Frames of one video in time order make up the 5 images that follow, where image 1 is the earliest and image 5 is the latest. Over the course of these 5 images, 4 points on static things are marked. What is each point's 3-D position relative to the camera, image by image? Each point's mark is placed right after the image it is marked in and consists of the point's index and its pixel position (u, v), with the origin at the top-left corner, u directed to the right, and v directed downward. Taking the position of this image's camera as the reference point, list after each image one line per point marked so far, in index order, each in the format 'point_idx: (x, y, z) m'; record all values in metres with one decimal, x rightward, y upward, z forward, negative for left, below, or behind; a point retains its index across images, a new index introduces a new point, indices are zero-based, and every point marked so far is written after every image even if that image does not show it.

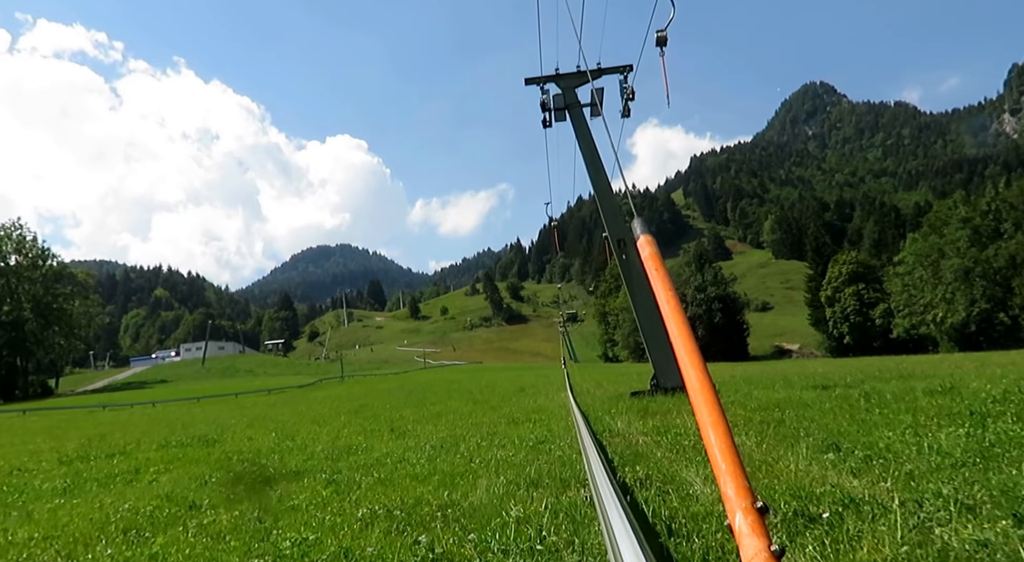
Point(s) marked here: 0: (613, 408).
0: (+2.3, -3.0, +15.7) m
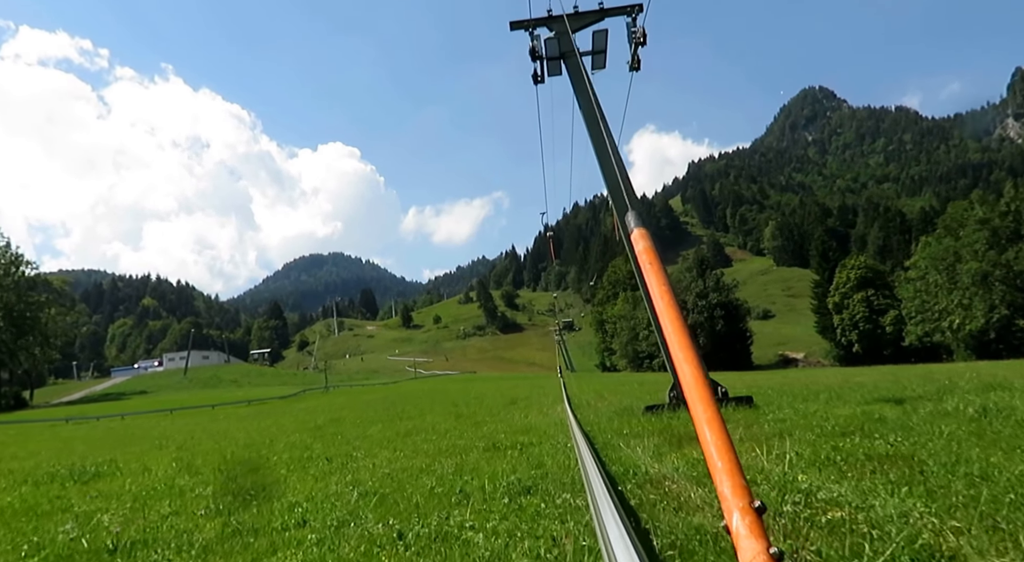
0: (+2.1, -2.7, +12.3) m
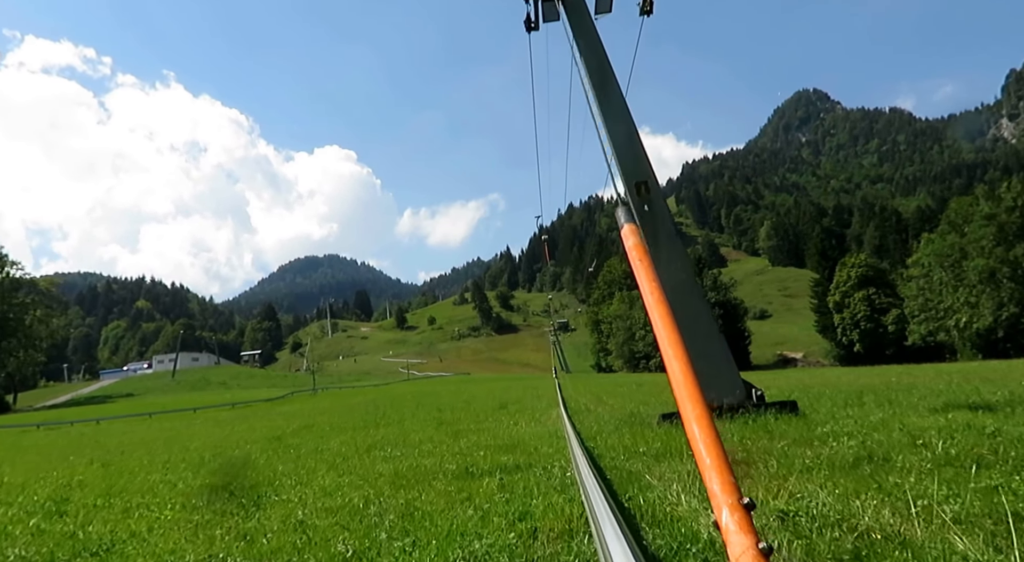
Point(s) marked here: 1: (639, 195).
0: (+1.8, -2.5, +10.4) m
1: (+1.9, +1.3, +9.8) m
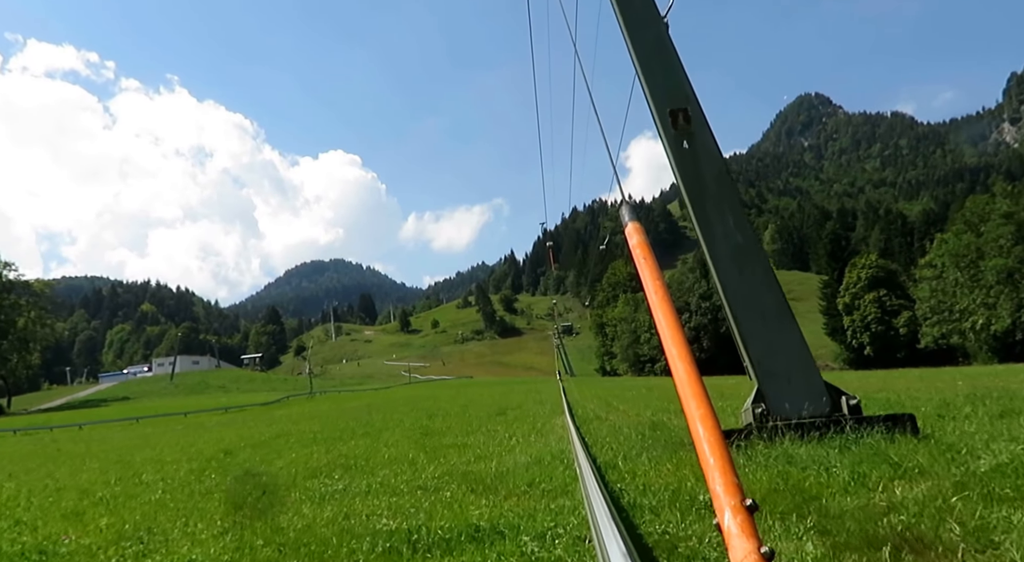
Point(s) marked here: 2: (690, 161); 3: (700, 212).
0: (+1.7, -2.1, +7.9) m
1: (+1.8, +1.6, +7.3) m
2: (+1.9, +1.3, +7.3) m
3: (+2.1, +0.8, +7.4) m
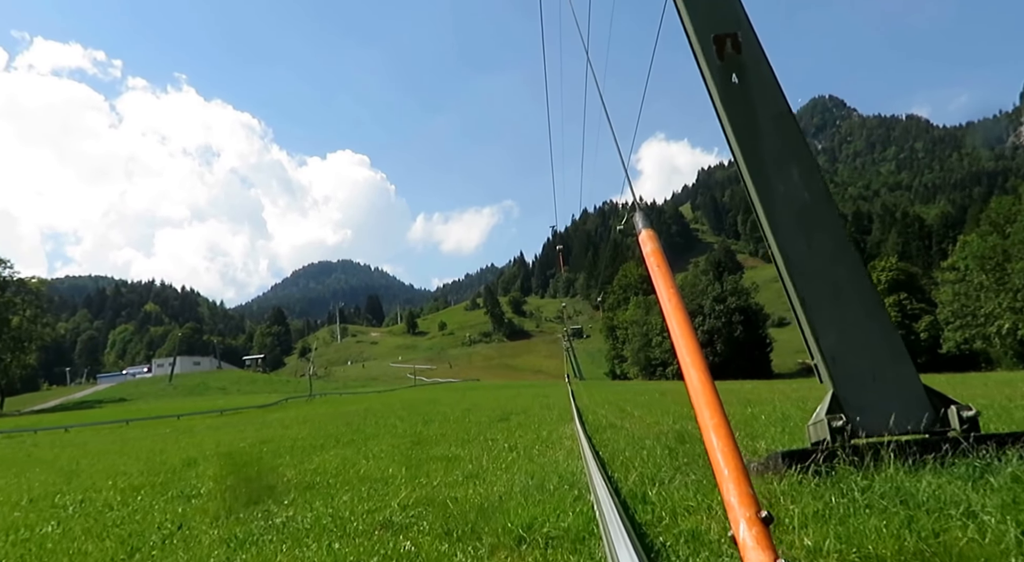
0: (+1.7, -1.9, +6.4) m
1: (+1.8, +1.9, +5.8) m
2: (+1.9, +1.5, +5.8) m
3: (+2.1, +1.0, +5.9) m
